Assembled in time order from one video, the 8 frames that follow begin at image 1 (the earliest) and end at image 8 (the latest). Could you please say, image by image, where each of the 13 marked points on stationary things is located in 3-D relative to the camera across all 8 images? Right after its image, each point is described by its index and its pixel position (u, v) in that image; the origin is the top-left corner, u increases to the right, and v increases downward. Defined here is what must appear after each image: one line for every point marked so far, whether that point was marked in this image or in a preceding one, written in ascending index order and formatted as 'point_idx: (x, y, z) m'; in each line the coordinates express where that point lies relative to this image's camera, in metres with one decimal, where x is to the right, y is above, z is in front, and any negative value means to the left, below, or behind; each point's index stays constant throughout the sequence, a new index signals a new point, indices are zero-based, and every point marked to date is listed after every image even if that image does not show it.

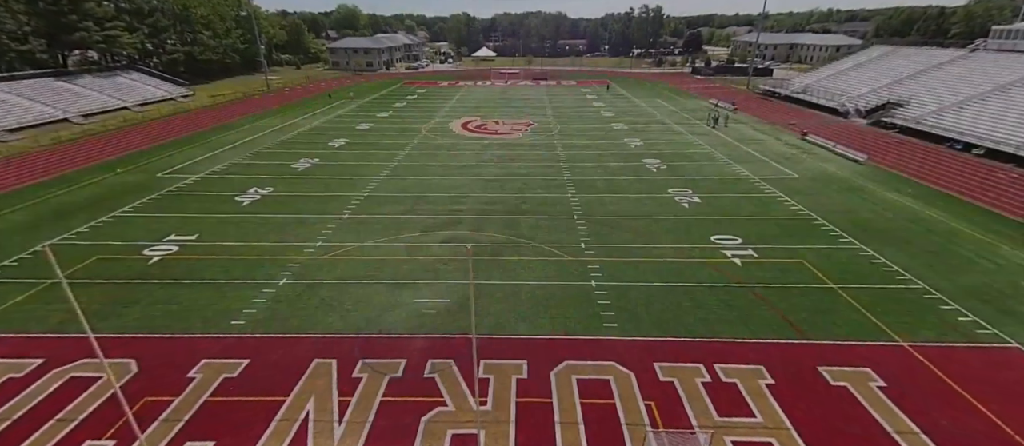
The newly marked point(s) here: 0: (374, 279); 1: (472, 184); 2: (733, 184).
0: (-3.6, -1.4, +11.5) m
1: (-1.7, +1.6, +18.6) m
2: (+8.9, +1.6, +18.0) m
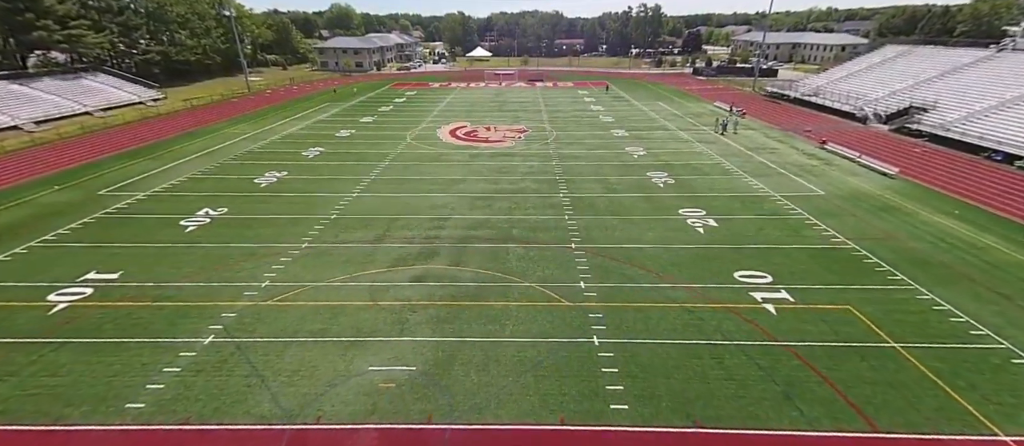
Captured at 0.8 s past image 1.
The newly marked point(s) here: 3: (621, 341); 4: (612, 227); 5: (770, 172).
0: (-3.9, -2.3, +9.3) m
1: (-2.1, +0.8, +16.4) m
2: (+8.5, +0.7, +15.8) m
3: (+2.2, -2.4, +9.0) m
4: (+3.2, -0.1, +14.2) m
5: (+11.0, +2.1, +19.1) m
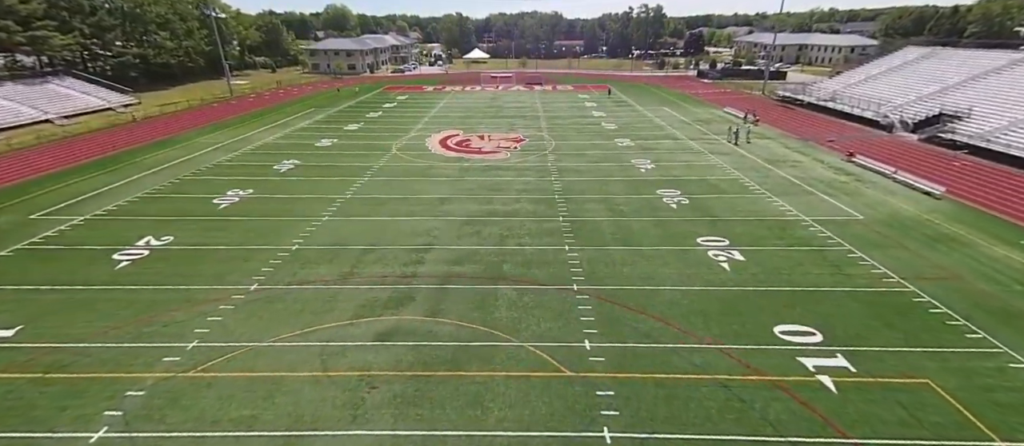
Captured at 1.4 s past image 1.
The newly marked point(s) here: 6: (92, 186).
0: (-4.1, -3.2, +7.2) m
1: (-2.3, -0.2, +14.3) m
2: (+8.3, -0.2, +13.7) m
3: (+1.9, -3.3, +6.8) m
4: (+2.9, -1.0, +12.1) m
5: (+10.8, +1.2, +17.0) m
6: (-17.1, +1.5, +18.1) m
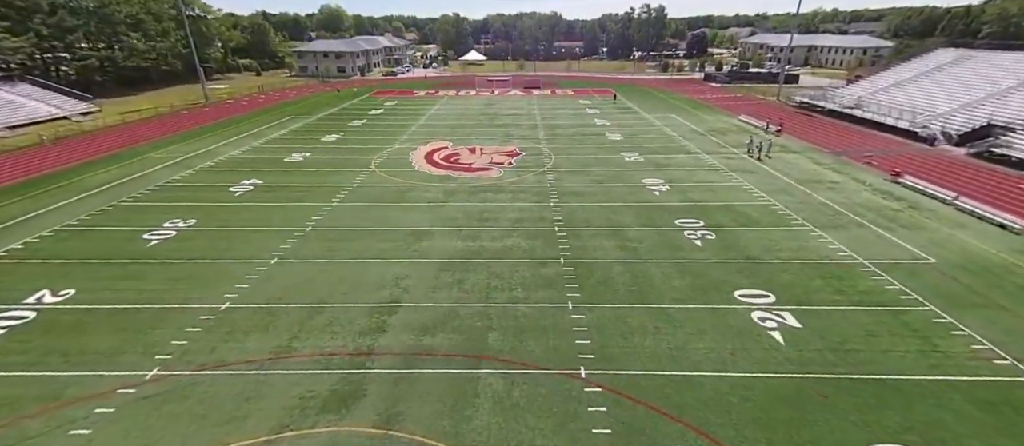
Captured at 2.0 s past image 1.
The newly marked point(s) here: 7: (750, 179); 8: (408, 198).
0: (-4.4, -4.4, +4.4) m
1: (-2.6, -1.4, +11.5) m
2: (+8.0, -1.4, +11.0) m
3: (+1.7, -4.4, +4.1) m
4: (+2.7, -2.2, +9.3) m
5: (+10.5, 0.0, +14.2) m
6: (-17.4, +0.3, +15.4) m
7: (+9.8, +1.8, +18.3) m
8: (-3.9, +1.0, +16.9) m
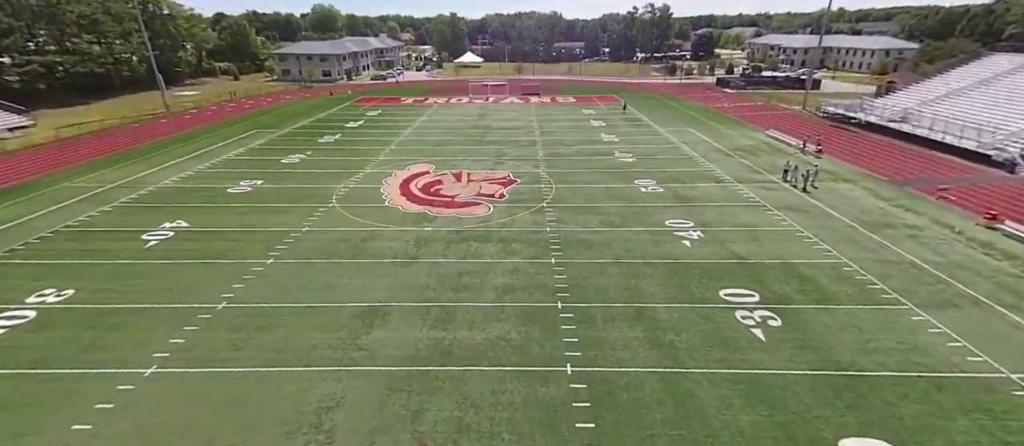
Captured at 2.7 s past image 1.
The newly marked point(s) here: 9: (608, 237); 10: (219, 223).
0: (-4.7, -6.1, +0.6) m
1: (-2.9, -3.1, +7.7) m
2: (+7.7, -3.1, +7.2) m
3: (+1.4, -6.2, +0.3) m
4: (+2.4, -4.0, +5.5) m
5: (+10.2, -1.7, +10.4) m
6: (-17.6, -1.5, +11.6) m
7: (+9.5, +0.1, +14.6) m
8: (-4.2, -0.8, +13.1) m
9: (+3.0, -0.4, +13.8) m
10: (-9.8, 0.0, +14.9) m
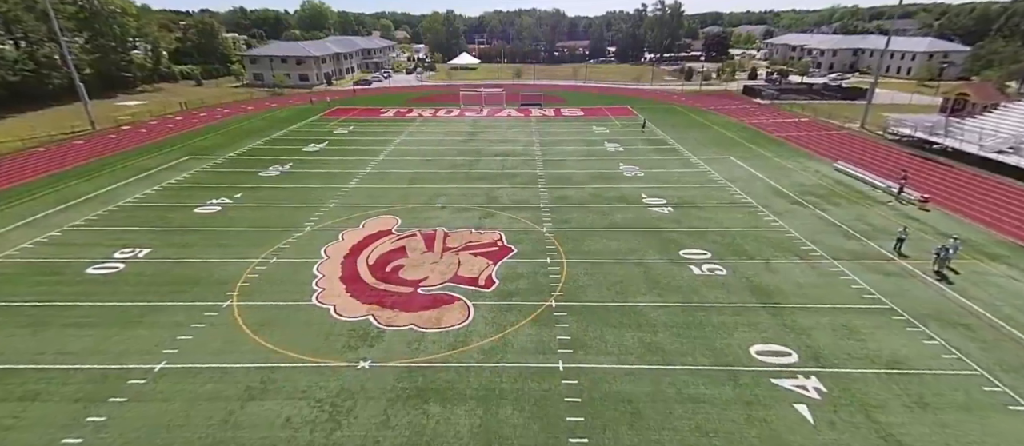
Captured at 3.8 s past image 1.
0: (-4.9, -8.9, -5.1) m
1: (-3.1, -5.8, +2.0) m
2: (+7.5, -5.8, +1.5) m
3: (+1.2, -8.9, -5.4) m
4: (+2.2, -6.7, -0.2) m
5: (+10.0, -4.4, +4.8) m
6: (-17.9, -4.1, +5.9) m
7: (+9.3, -2.6, +8.9) m
8: (-4.5, -3.4, +7.4) m
9: (+2.8, -3.1, +8.1) m
10: (-10.1, -2.6, +9.2) m
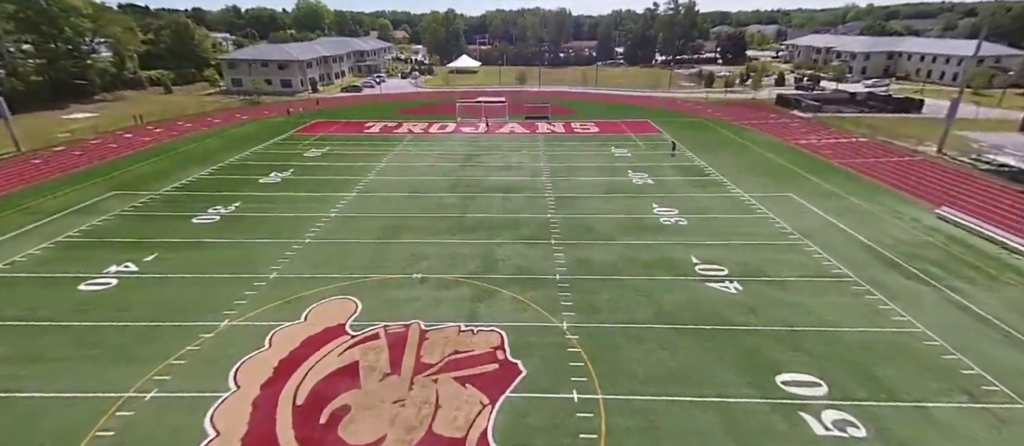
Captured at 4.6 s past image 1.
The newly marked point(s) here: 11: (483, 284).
0: (-4.9, -11.0, -9.6) m
1: (-3.0, -8.0, -2.5) m
2: (+7.6, -8.0, -3.1) m
3: (+1.2, -11.1, -10.0) m
4: (+2.3, -8.9, -4.7) m
5: (+10.1, -6.6, +0.1) m
6: (-17.8, -6.3, +1.4) m
7: (+9.4, -4.8, +4.2) m
8: (-4.3, -5.6, +2.8) m
9: (+2.9, -5.3, +3.5) m
10: (-9.9, -4.8, +4.7) m
11: (-0.7, -1.5, +11.9) m
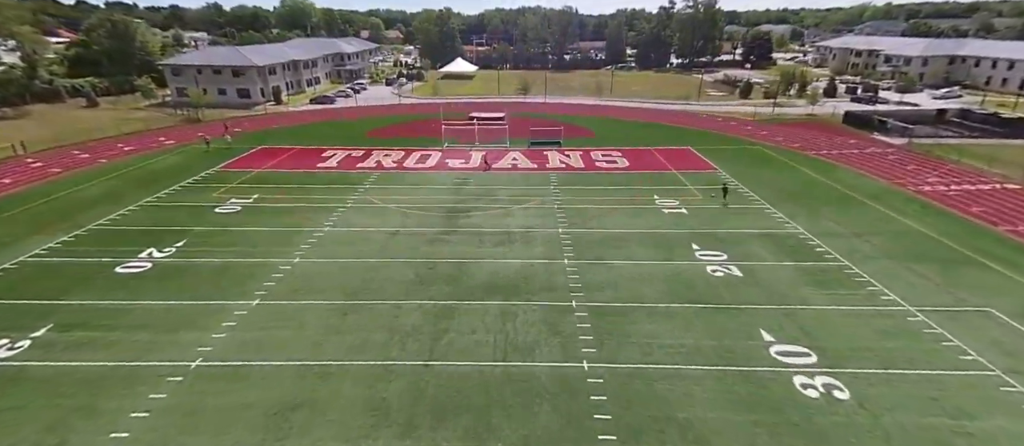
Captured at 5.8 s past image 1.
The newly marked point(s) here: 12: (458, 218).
0: (-4.7, -14.3, -17.1) m
1: (-2.9, -11.2, -10.0) m
2: (+7.8, -11.2, -10.5) m
3: (+1.4, -14.3, -17.4) m
4: (+2.4, -12.1, -12.2) m
5: (+10.3, -9.8, -7.3) m
6: (-17.6, -9.5, -6.1) m
7: (+9.5, -8.0, -3.2) m
8: (-4.2, -8.8, -4.6) m
9: (+3.1, -8.5, -3.9) m
10: (-9.8, -8.0, -2.8) m
11: (-0.6, -4.7, +4.5) m
12: (-1.9, +0.3, +16.2) m
